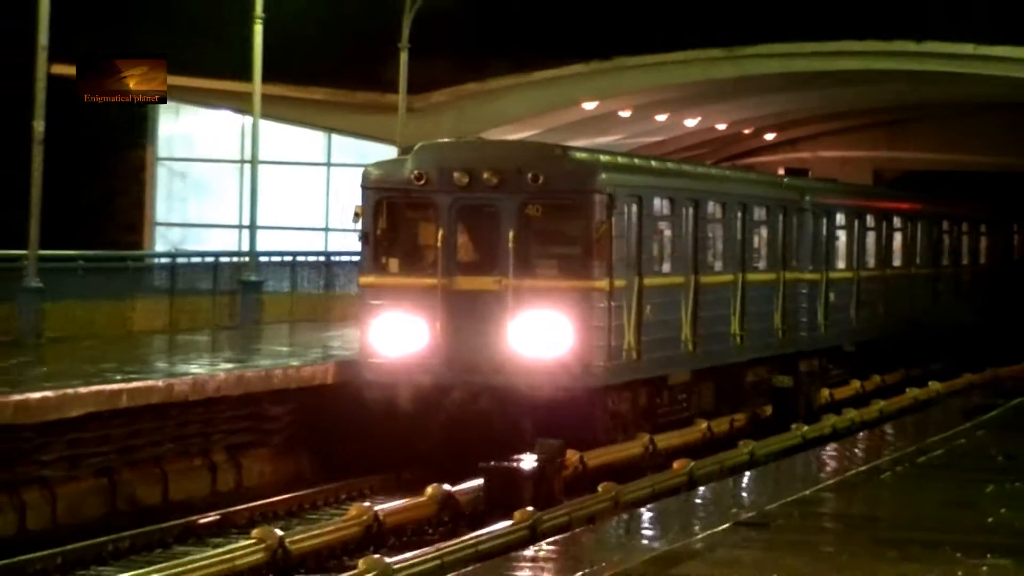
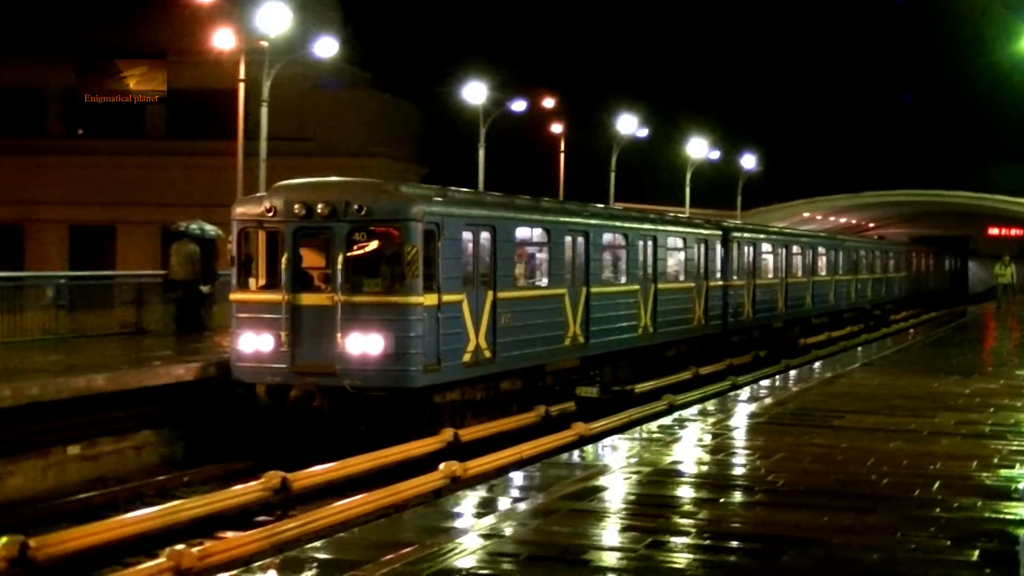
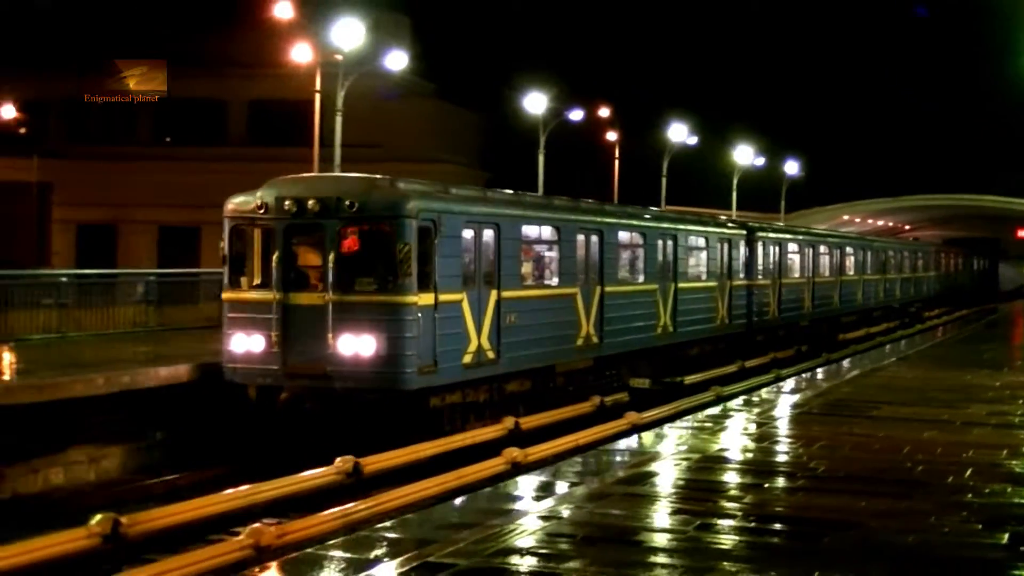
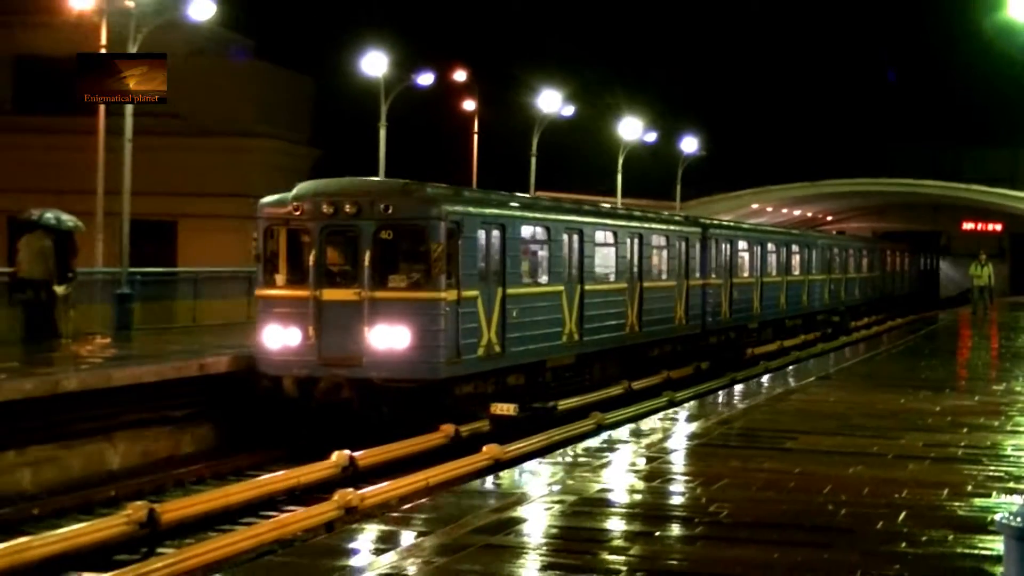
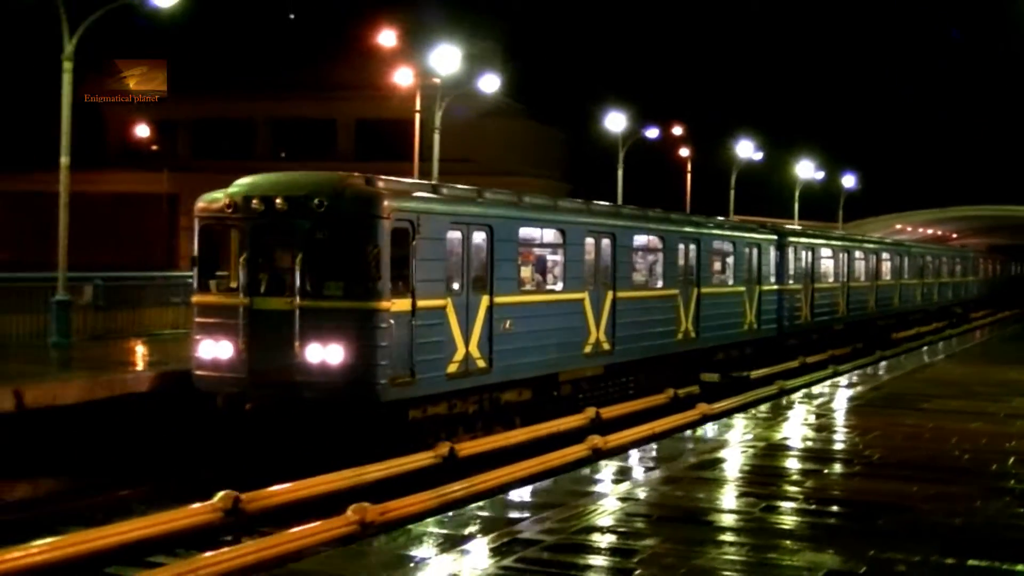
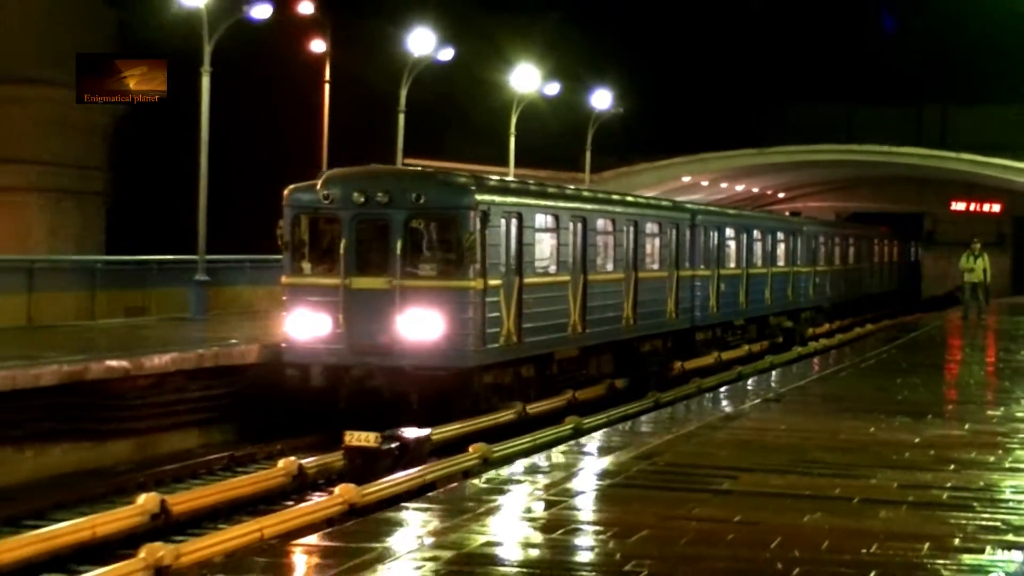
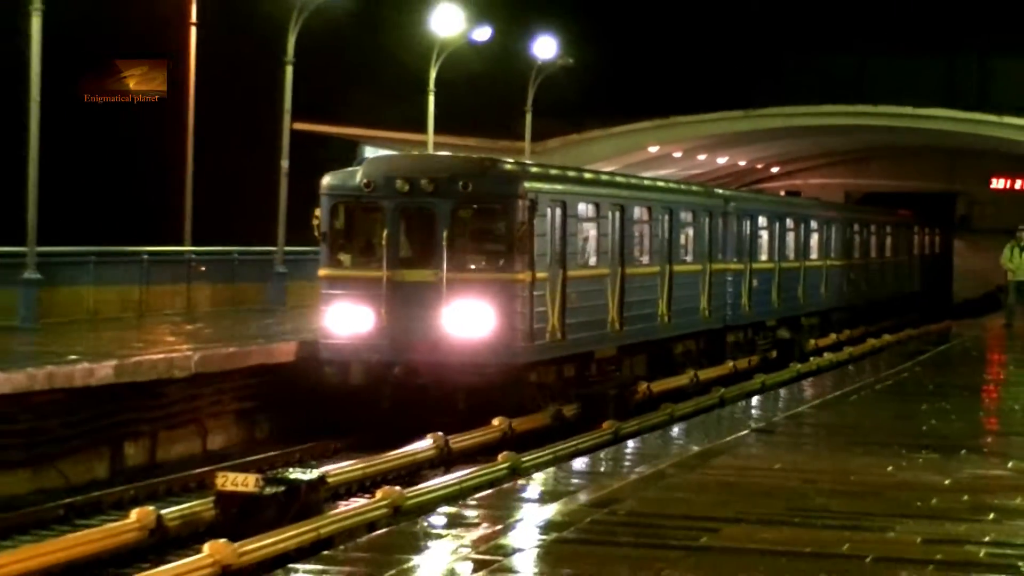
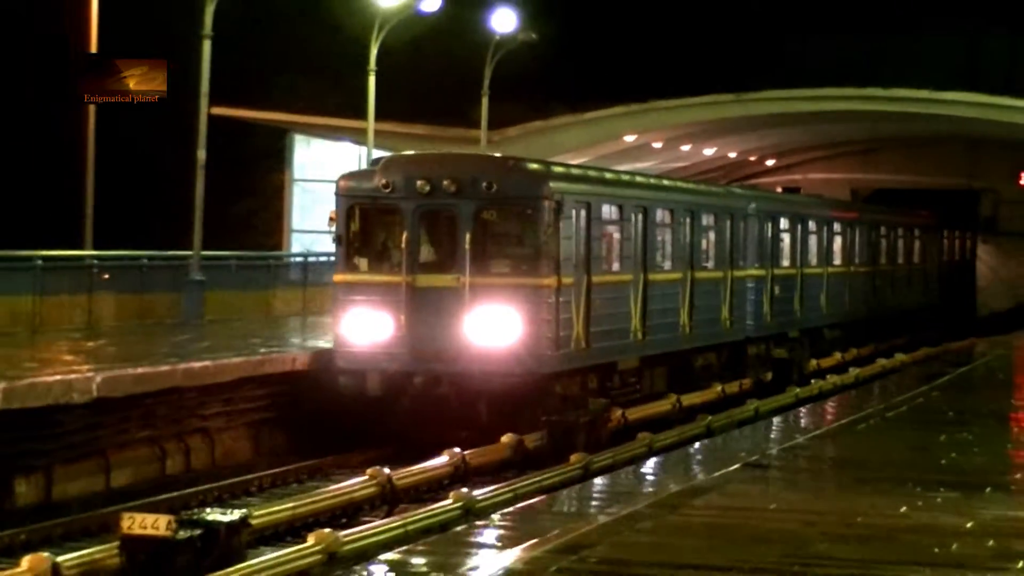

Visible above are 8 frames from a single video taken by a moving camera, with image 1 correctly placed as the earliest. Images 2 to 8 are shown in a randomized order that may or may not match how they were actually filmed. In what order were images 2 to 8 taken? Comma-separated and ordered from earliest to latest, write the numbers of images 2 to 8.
8, 7, 6, 4, 2, 3, 5
